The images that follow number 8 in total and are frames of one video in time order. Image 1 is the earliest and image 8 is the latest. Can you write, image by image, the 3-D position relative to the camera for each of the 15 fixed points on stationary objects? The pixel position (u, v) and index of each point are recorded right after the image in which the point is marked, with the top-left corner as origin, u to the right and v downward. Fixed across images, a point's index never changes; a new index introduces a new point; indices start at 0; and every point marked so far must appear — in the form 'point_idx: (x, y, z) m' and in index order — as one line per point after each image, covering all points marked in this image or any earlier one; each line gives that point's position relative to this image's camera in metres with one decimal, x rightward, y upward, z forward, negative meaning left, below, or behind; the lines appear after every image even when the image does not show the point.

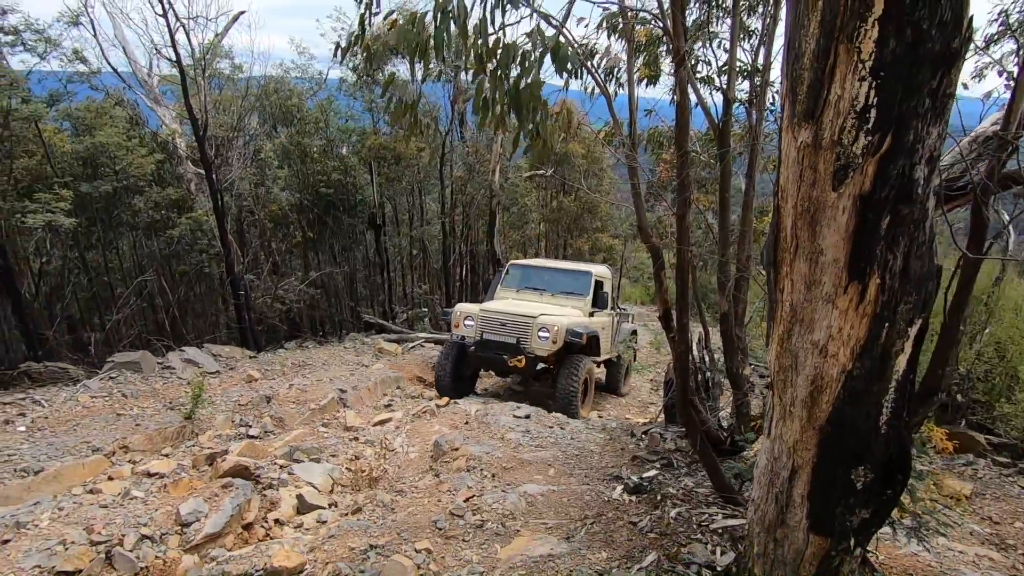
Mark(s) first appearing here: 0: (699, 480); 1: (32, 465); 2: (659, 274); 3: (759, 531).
0: (+1.3, -1.3, +3.7) m
1: (-3.5, -1.3, +3.9) m
2: (+0.9, +0.1, +3.4) m
3: (+1.0, -1.0, +2.2) m
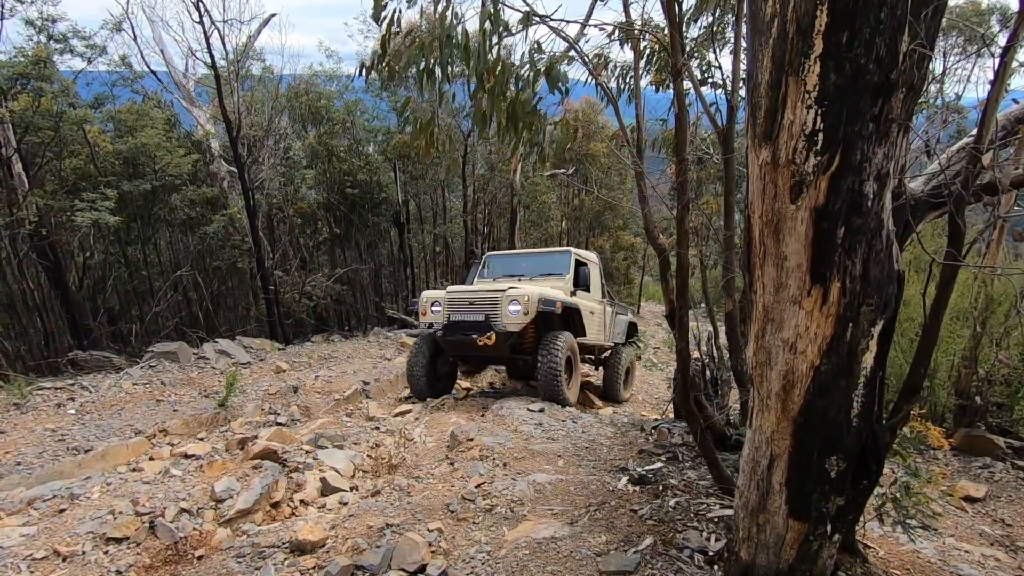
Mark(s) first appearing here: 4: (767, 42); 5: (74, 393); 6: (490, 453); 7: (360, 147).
0: (+1.4, -1.3, +3.8) m
1: (-3.4, -1.2, +4.3) m
2: (+1.0, +0.1, +3.6) m
3: (+1.0, -1.0, +2.3) m
4: (+0.8, +0.8, +1.7) m
5: (-4.5, -1.1, +5.6) m
6: (-0.2, -1.4, +4.5) m
7: (-3.8, +3.5, +13.3) m
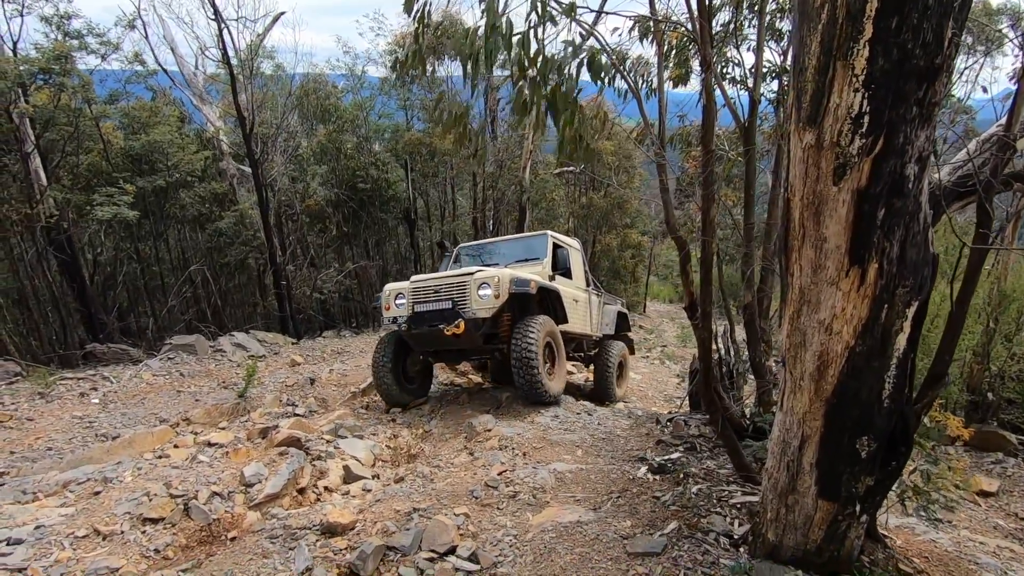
0: (+1.5, -1.3, +3.9) m
1: (-3.2, -1.2, +4.4) m
2: (+1.2, +0.2, +3.6) m
3: (+1.1, -0.9, +2.4) m
4: (+0.9, +0.8, +1.8) m
5: (-4.3, -1.0, +5.6) m
6: (0.0, -1.3, +4.5) m
7: (-3.6, +3.6, +13.4) m
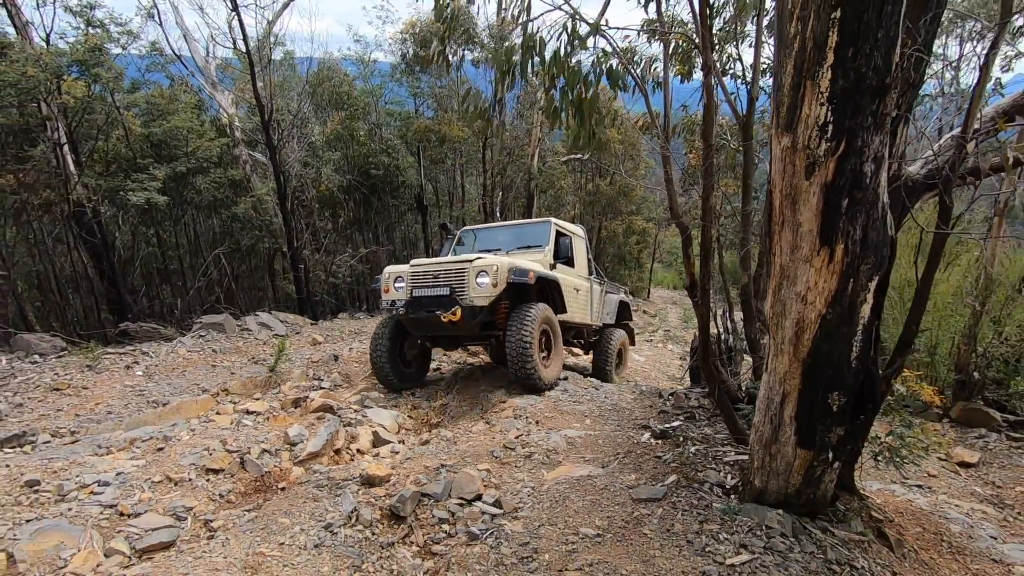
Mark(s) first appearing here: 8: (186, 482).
0: (+1.6, -1.1, +4.3) m
1: (-3.1, -1.0, +4.8) m
2: (+1.3, +0.3, +4.0) m
3: (+1.3, -0.8, +2.7) m
4: (+1.1, +0.9, +2.1) m
5: (-4.2, -0.8, +6.1) m
6: (+0.1, -1.1, +4.9) m
7: (-3.4, +4.0, +13.7) m
8: (-2.0, -1.2, +3.3) m
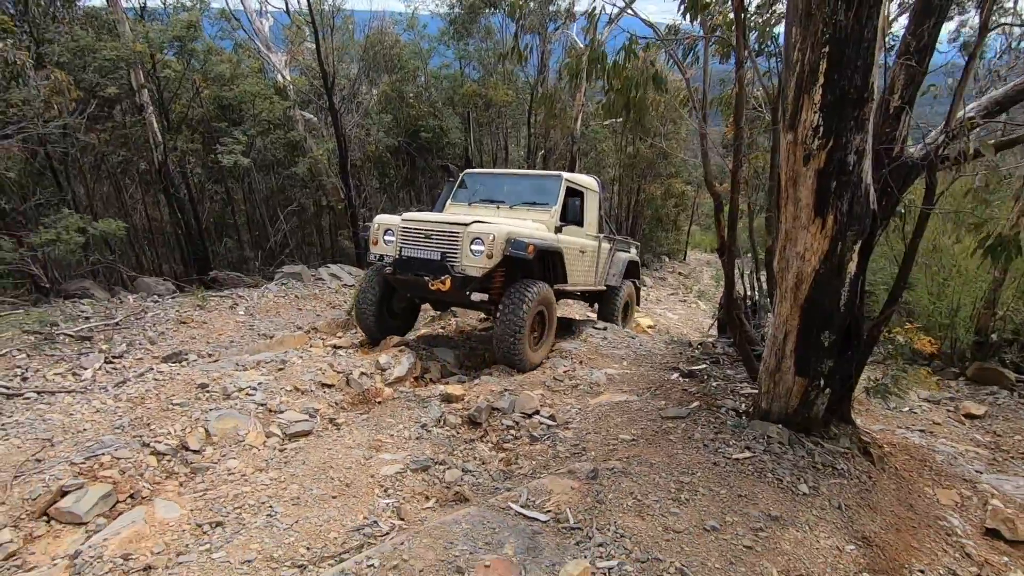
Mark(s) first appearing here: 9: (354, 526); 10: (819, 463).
0: (+2.1, -0.8, +4.9) m
1: (-2.6, -0.5, +5.7) m
2: (+1.8, +0.6, +4.6) m
3: (+1.6, -0.6, +3.4) m
4: (+1.4, +1.1, +2.7) m
5: (-3.6, -0.1, +7.1) m
6: (+0.6, -0.7, +5.7) m
7: (-2.3, +5.2, +14.3) m
8: (-1.6, -0.8, +4.2) m
9: (-0.8, -1.1, +2.6) m
10: (+1.8, -1.0, +3.2) m
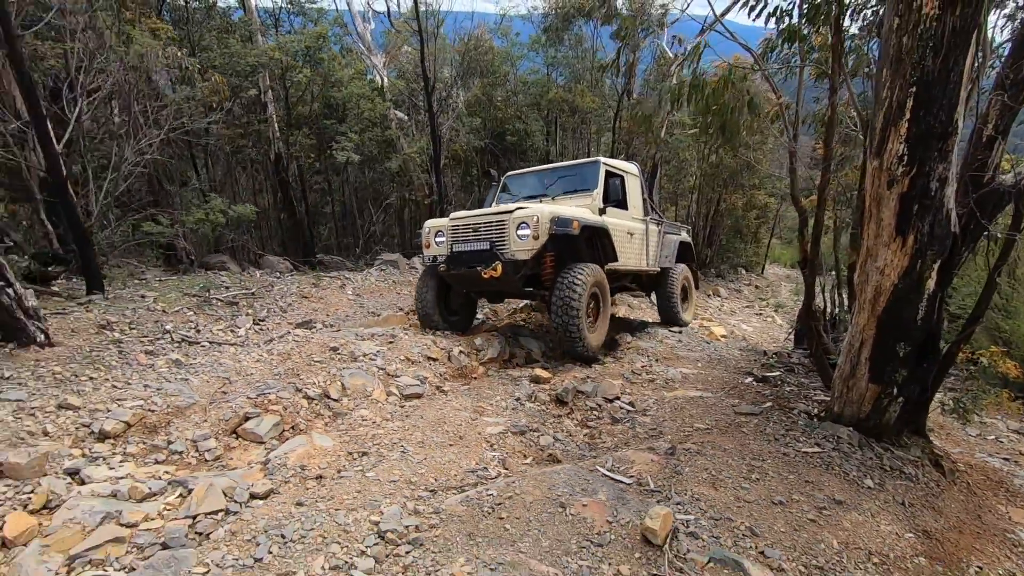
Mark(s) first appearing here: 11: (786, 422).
0: (+2.9, -0.9, +5.1) m
1: (-1.7, -0.3, +6.5) m
2: (+2.6, +0.5, +4.8) m
3: (+2.2, -0.6, +3.7) m
4: (+2.1, +1.0, +3.0) m
5: (-2.5, +0.1, +7.9) m
6: (+1.5, -0.7, +6.1) m
7: (+0.1, +5.3, +14.9) m
8: (-0.8, -0.7, +4.8) m
9: (-0.2, -1.0, +3.1) m
10: (+2.4, -1.1, +3.4) m
11: (+2.0, -1.0, +3.9) m
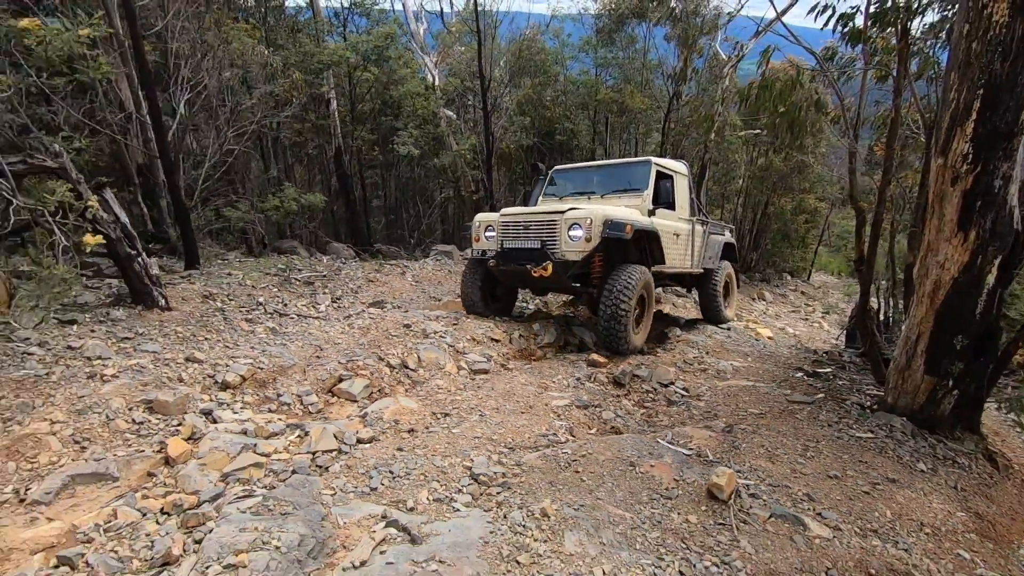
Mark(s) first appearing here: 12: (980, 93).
0: (+3.4, -0.9, +5.2) m
1: (-1.0, -0.1, +6.9) m
2: (+3.2, +0.6, +4.9) m
3: (+2.7, -0.6, +3.8) m
4: (+2.6, +1.1, +3.2) m
5: (-1.7, +0.3, +8.4) m
6: (+2.1, -0.7, +6.3) m
7: (+1.5, +5.4, +15.2) m
8: (-0.3, -0.5, +5.2) m
9: (+0.2, -0.9, +3.4) m
10: (+2.8, -1.1, +3.6) m
11: (+2.5, -0.9, +4.1) m
12: (+2.6, +1.1, +3.0) m
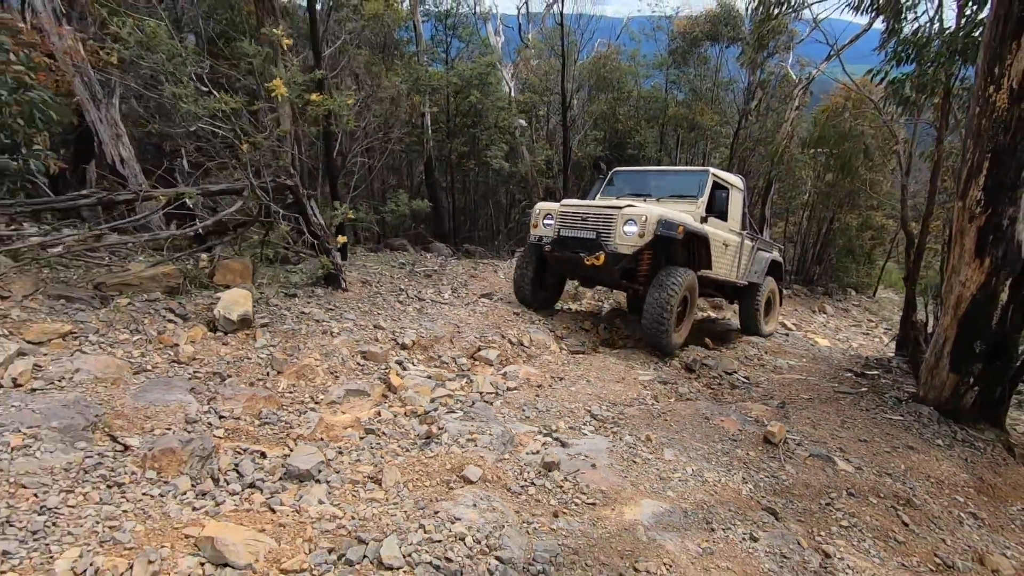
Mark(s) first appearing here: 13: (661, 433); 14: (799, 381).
0: (+4.4, -1.0, +6.0) m
1: (+0.2, -0.1, +8.1) m
2: (+4.2, +0.4, +5.7) m
3: (+3.6, -0.7, +4.7) m
4: (+3.5, +1.0, +4.0) m
5: (-0.3, +0.4, +9.6) m
6: (+3.2, -0.8, +7.2) m
7: (+3.8, +5.2, +16.1) m
8: (+0.7, -0.5, +6.3) m
9: (+1.0, -0.9, +4.5) m
10: (+3.7, -1.2, +4.4) m
11: (+3.4, -1.0, +5.0) m
12: (+3.5, +1.0, +3.8) m
13: (+1.0, -1.0, +3.6) m
14: (+3.0, -1.0, +5.6) m
